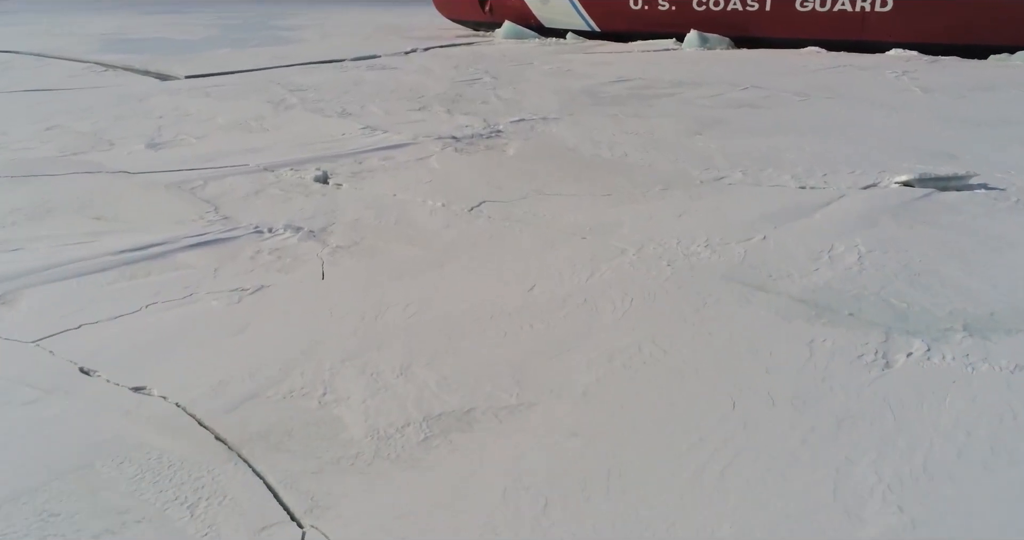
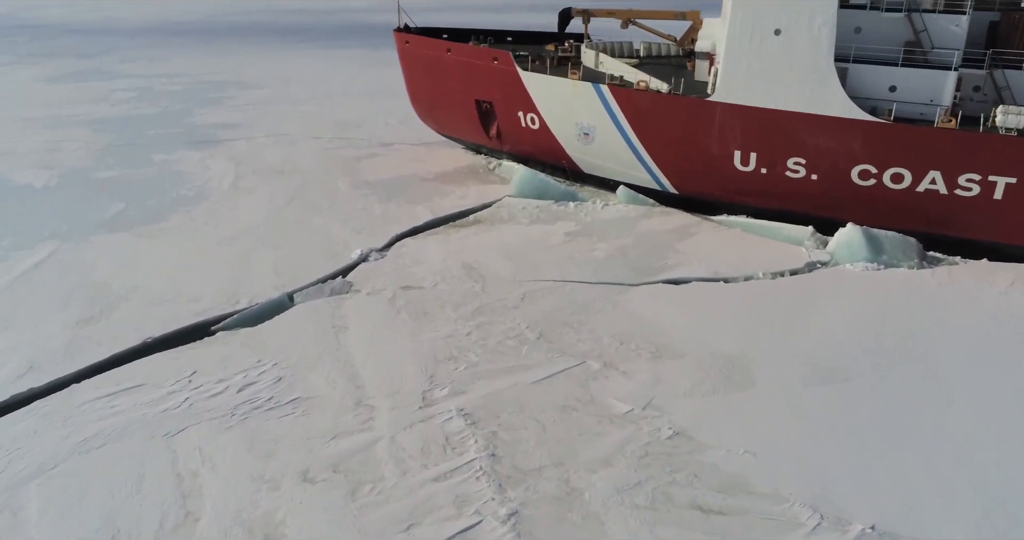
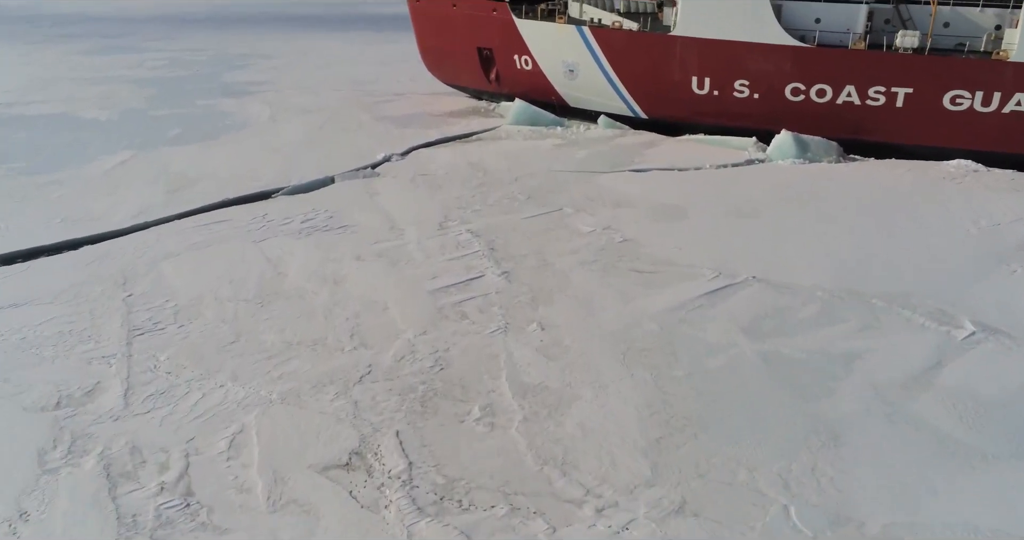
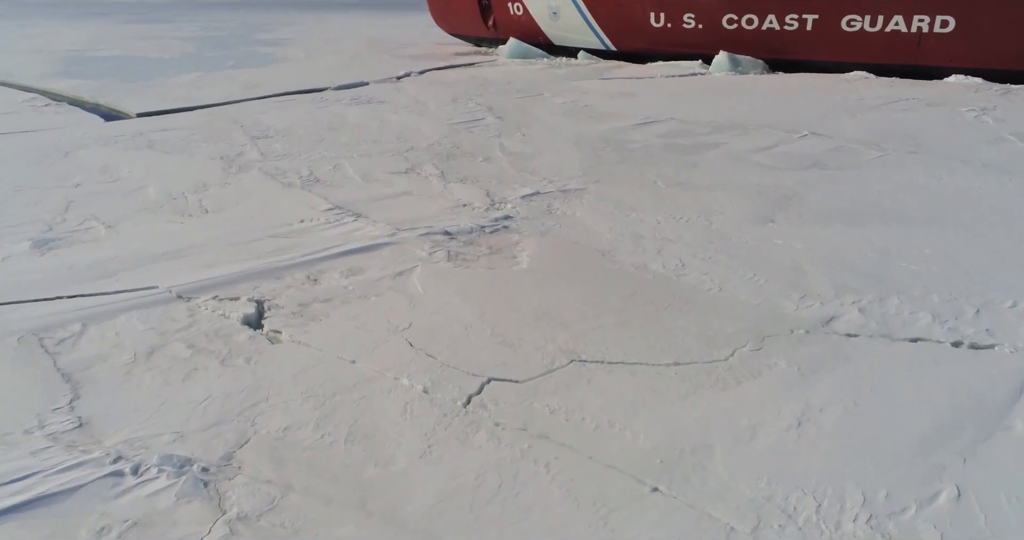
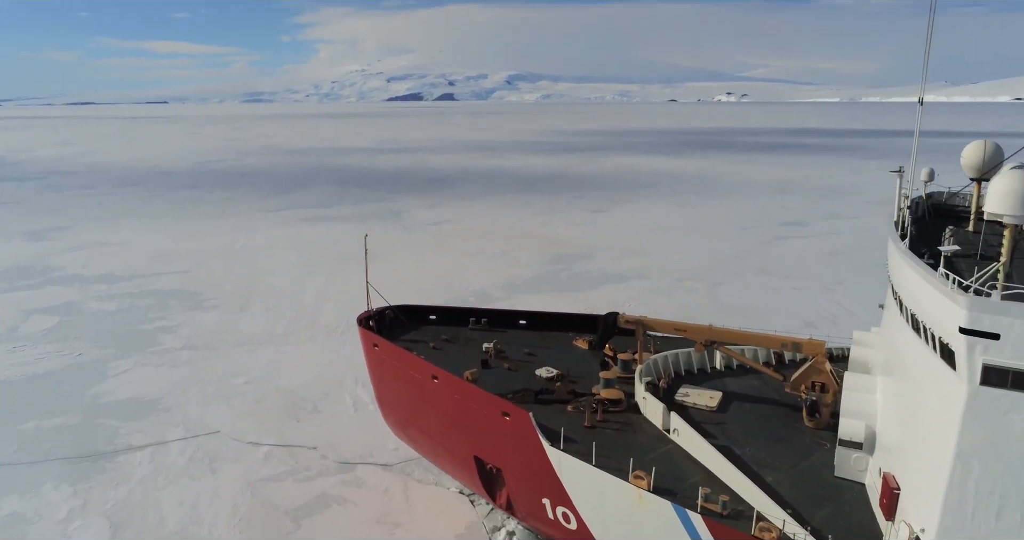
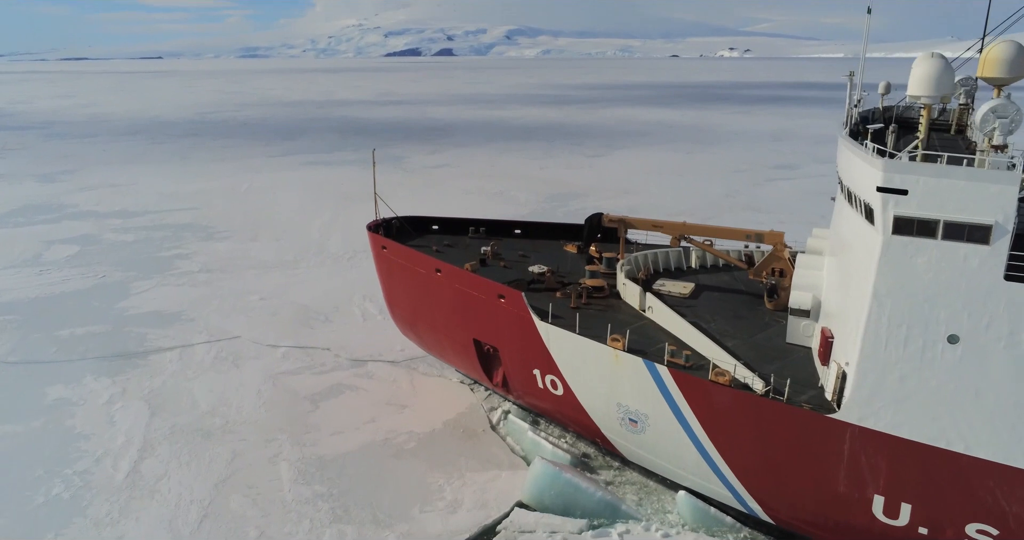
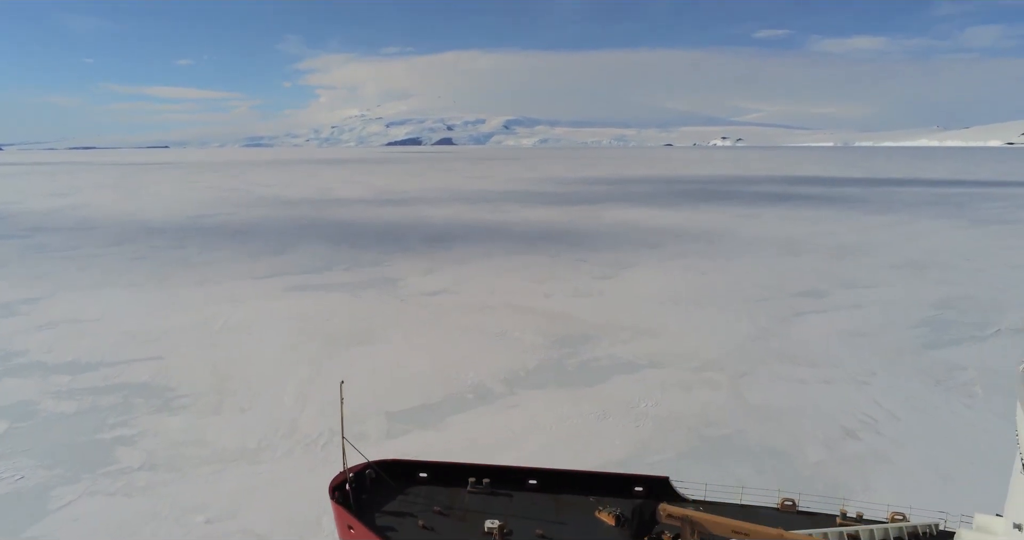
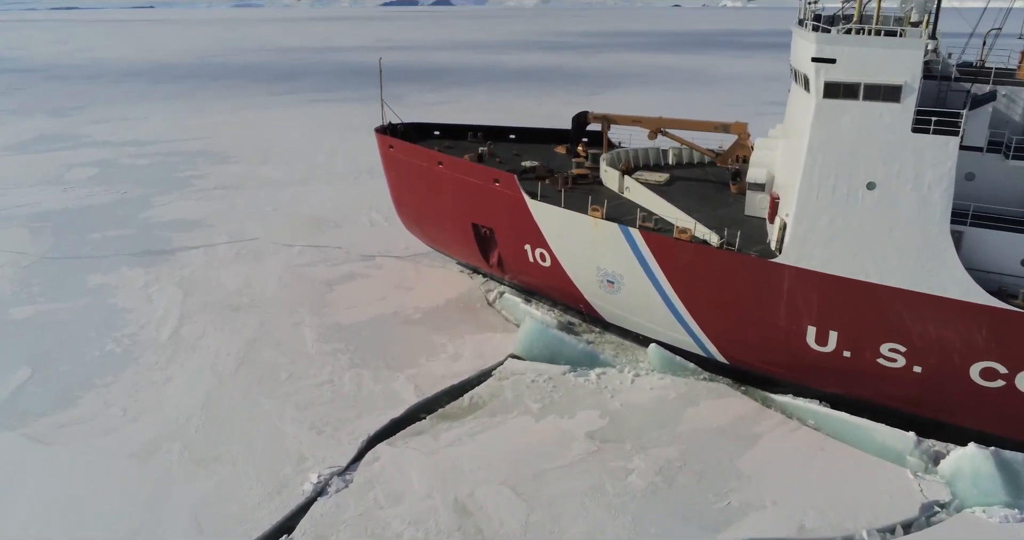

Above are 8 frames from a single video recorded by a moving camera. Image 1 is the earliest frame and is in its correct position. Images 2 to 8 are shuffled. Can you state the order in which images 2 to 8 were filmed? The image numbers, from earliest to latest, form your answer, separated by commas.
4, 3, 2, 8, 6, 5, 7
